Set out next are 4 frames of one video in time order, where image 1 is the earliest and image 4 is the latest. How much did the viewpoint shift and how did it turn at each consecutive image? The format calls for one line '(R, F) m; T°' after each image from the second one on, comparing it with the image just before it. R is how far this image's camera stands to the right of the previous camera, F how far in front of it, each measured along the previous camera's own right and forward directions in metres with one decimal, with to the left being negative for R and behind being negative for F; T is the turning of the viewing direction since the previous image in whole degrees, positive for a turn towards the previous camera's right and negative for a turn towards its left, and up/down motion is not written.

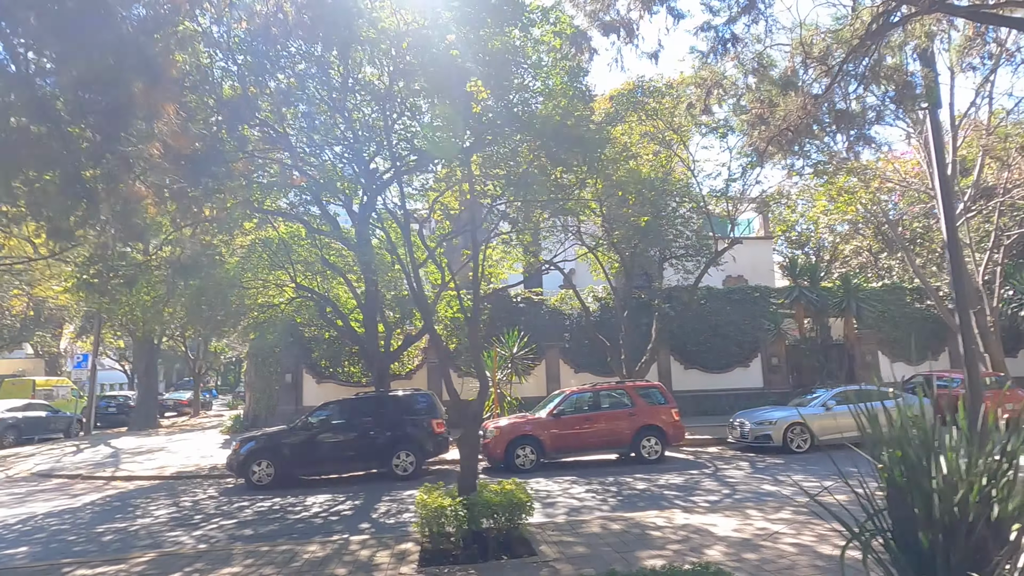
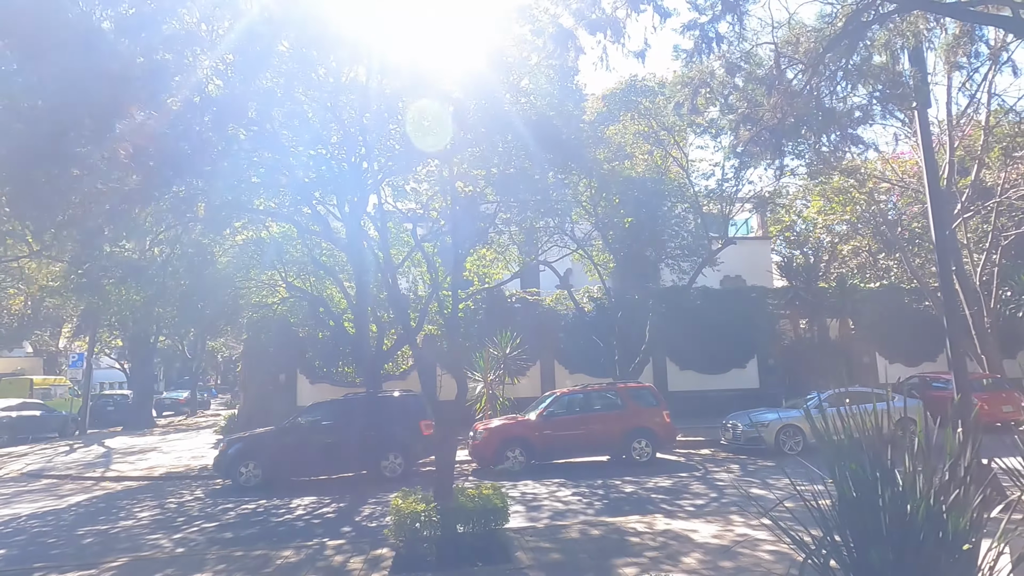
(+0.2, +0.1) m; 0°
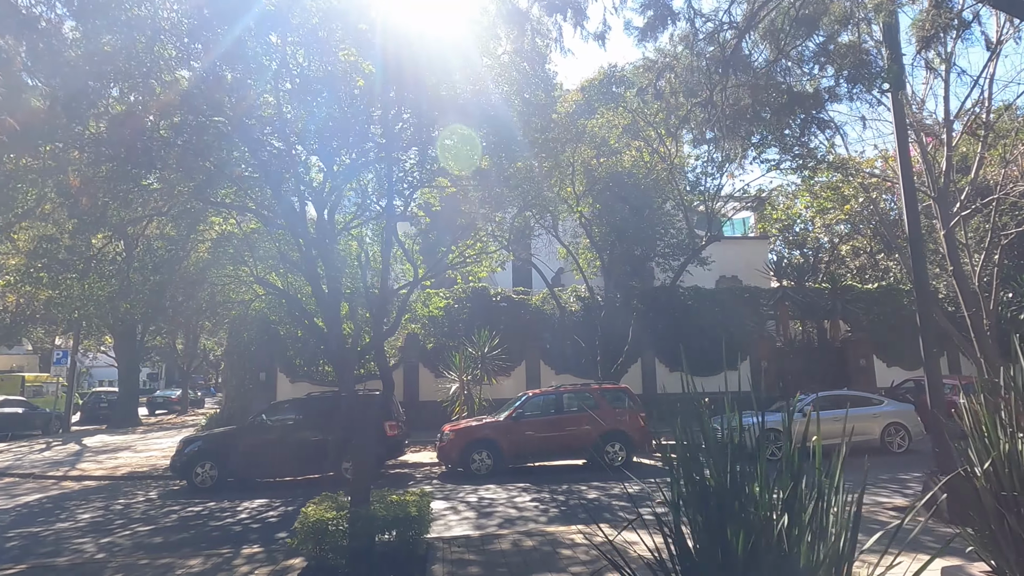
(+0.6, +0.4) m; -1°
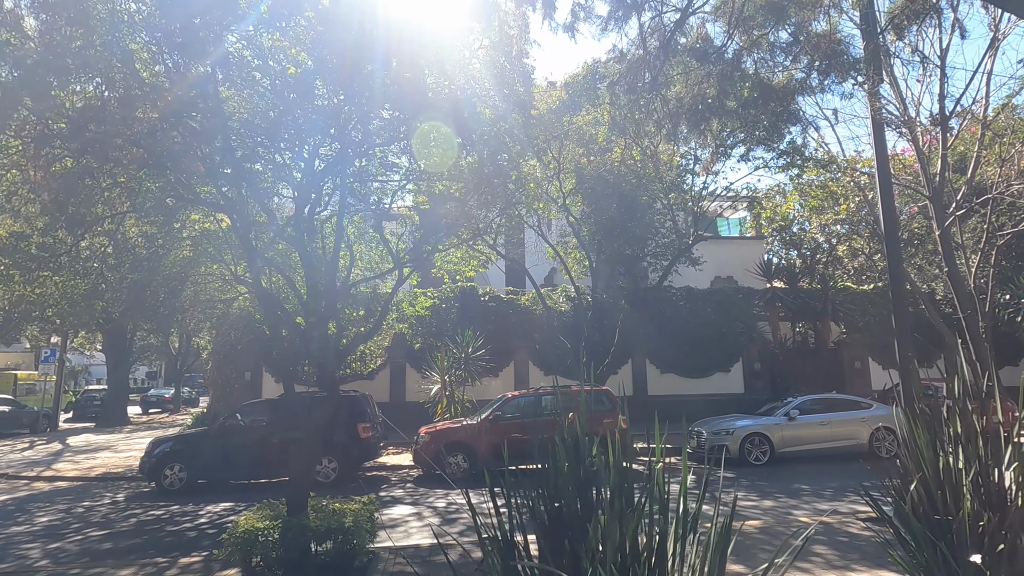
(+0.4, +0.3) m; 0°
